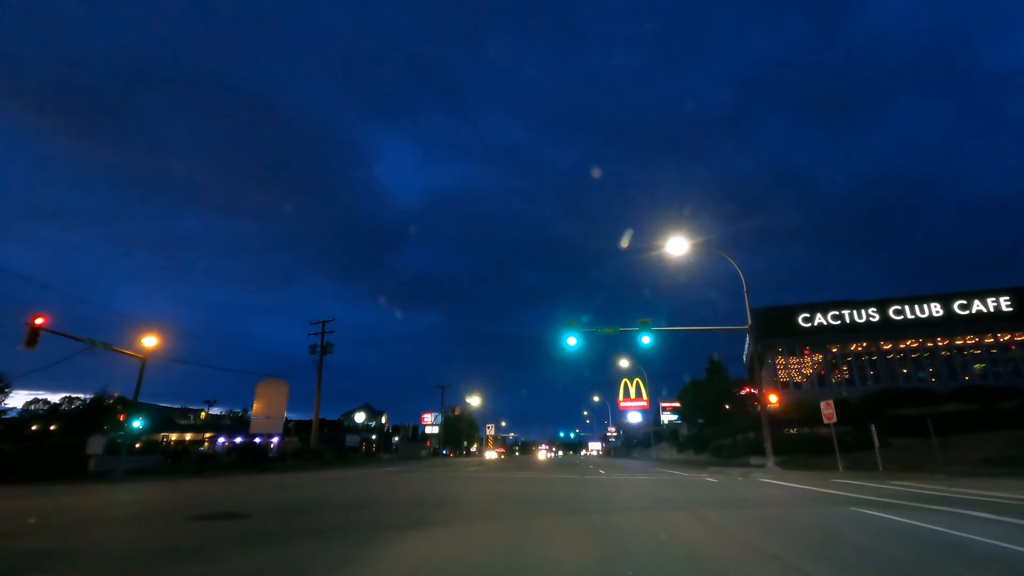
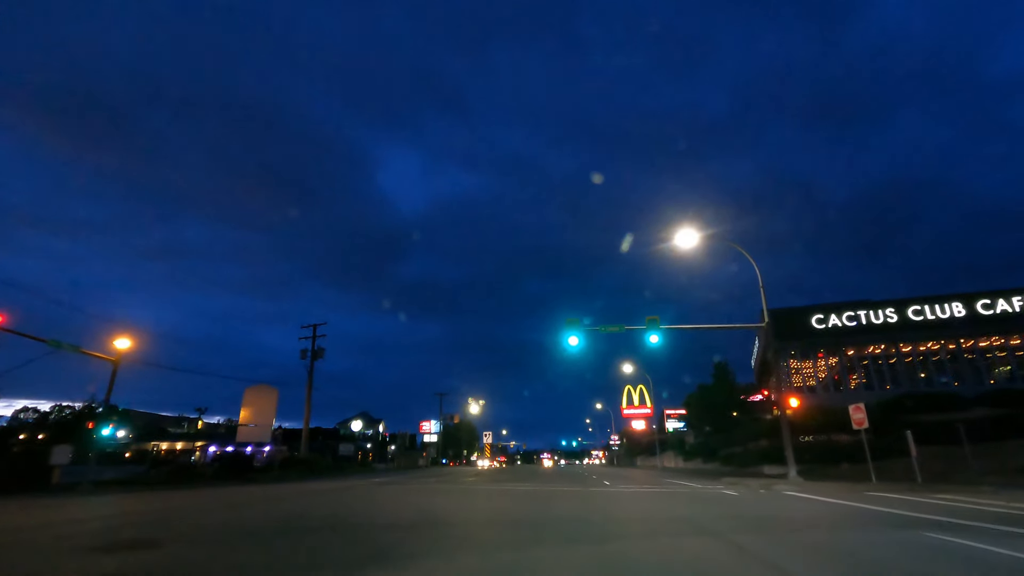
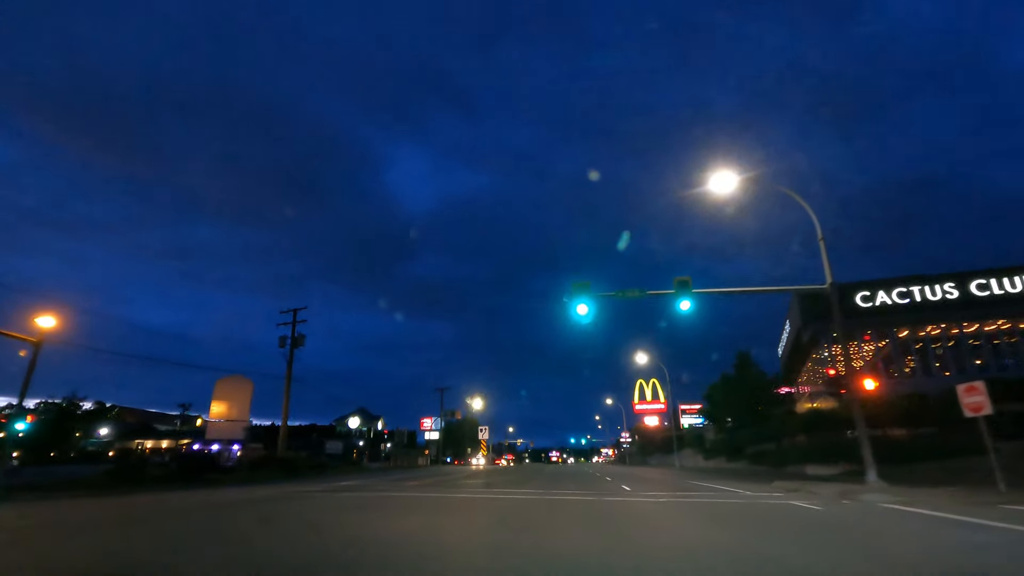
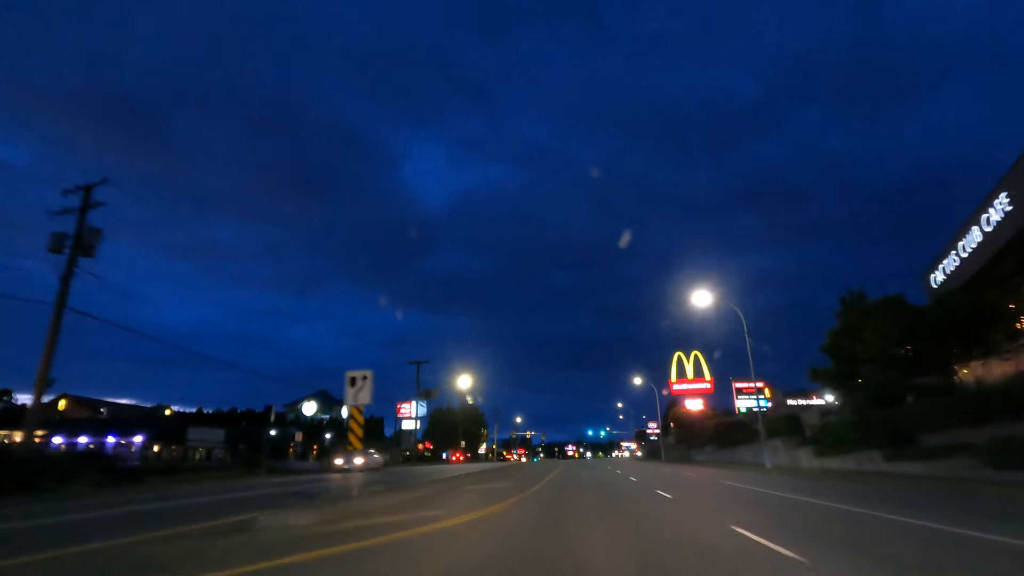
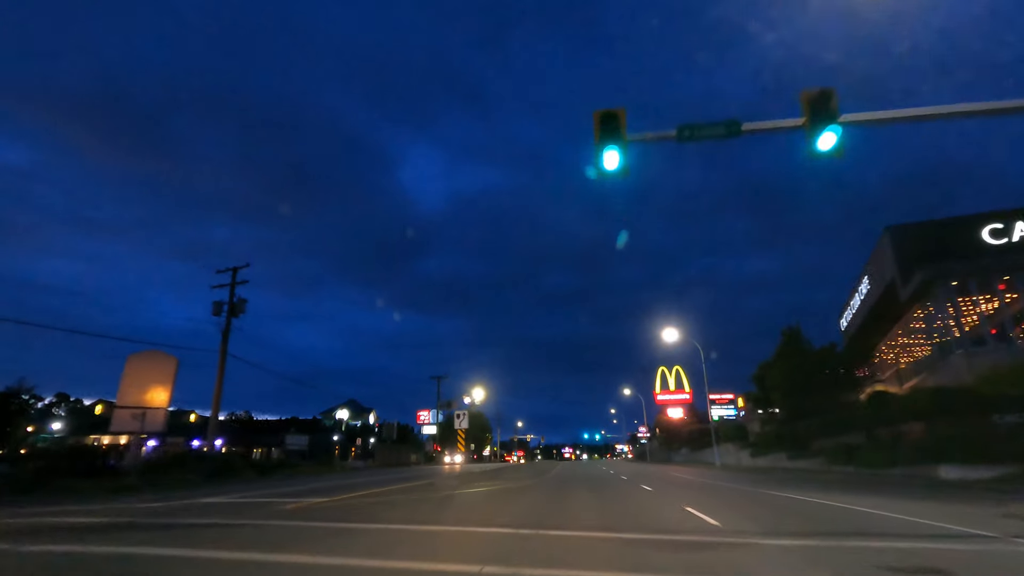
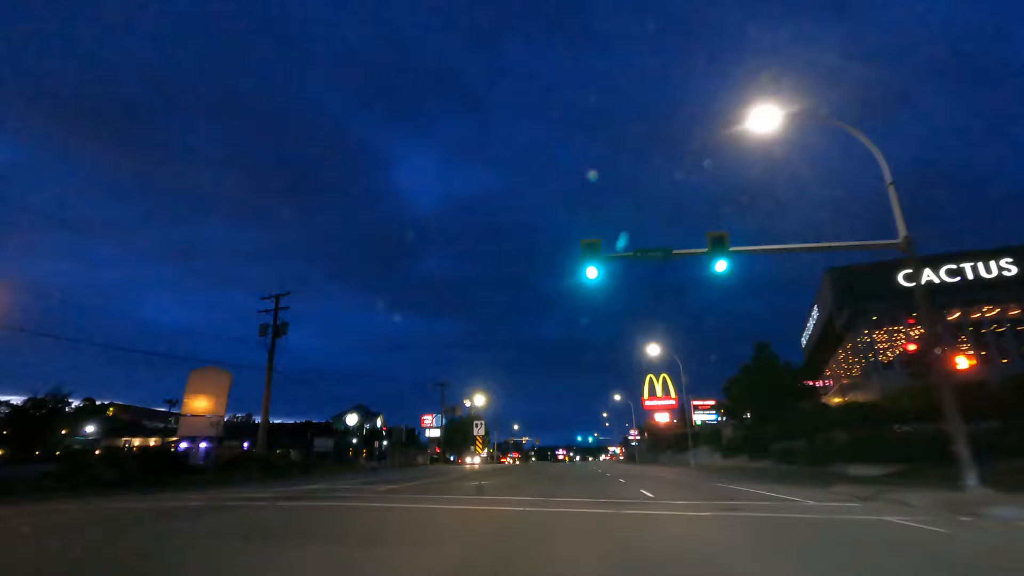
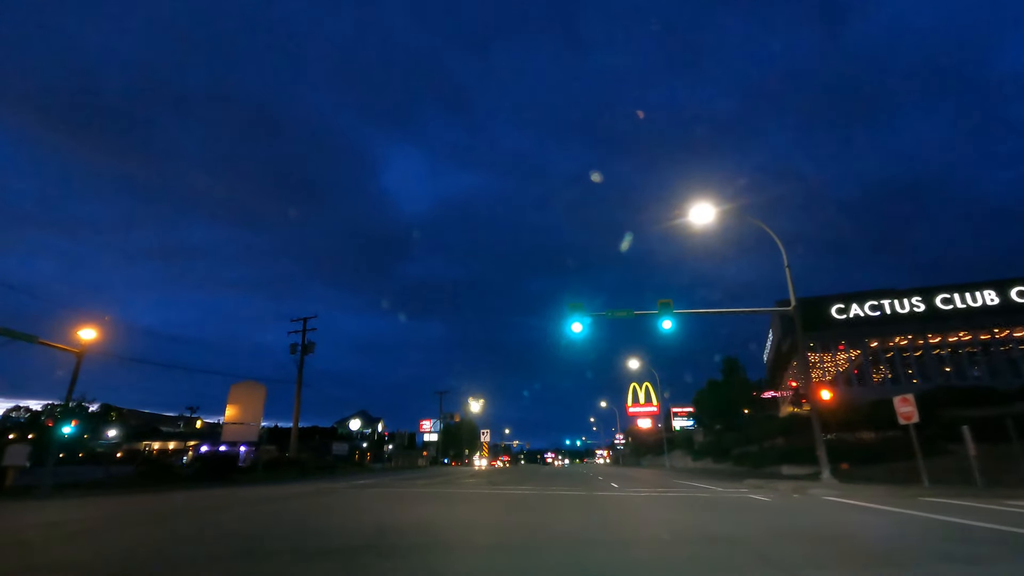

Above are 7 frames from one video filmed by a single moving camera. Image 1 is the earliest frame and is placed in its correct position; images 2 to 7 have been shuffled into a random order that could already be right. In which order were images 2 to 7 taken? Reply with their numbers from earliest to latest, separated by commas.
2, 7, 3, 6, 5, 4
